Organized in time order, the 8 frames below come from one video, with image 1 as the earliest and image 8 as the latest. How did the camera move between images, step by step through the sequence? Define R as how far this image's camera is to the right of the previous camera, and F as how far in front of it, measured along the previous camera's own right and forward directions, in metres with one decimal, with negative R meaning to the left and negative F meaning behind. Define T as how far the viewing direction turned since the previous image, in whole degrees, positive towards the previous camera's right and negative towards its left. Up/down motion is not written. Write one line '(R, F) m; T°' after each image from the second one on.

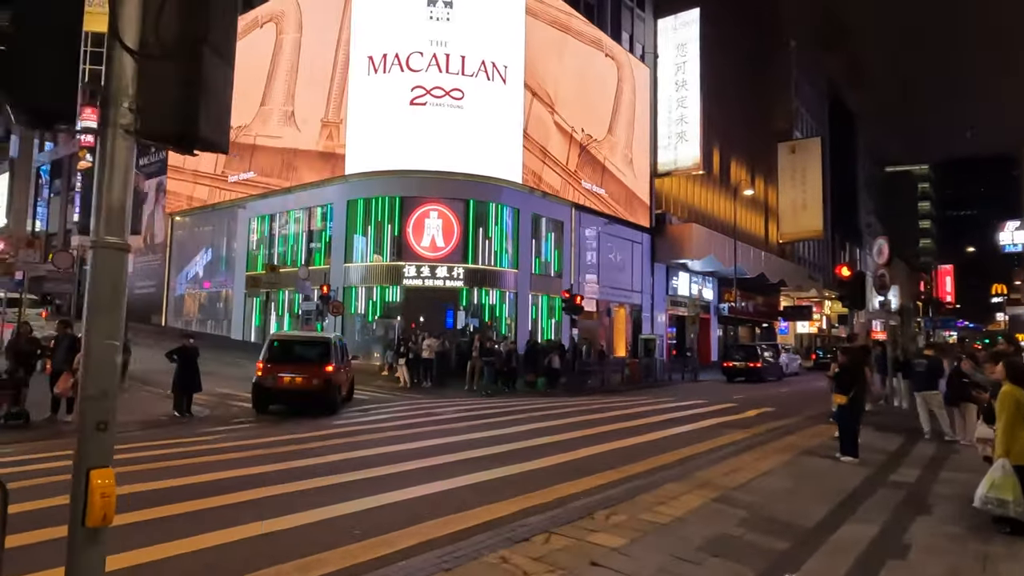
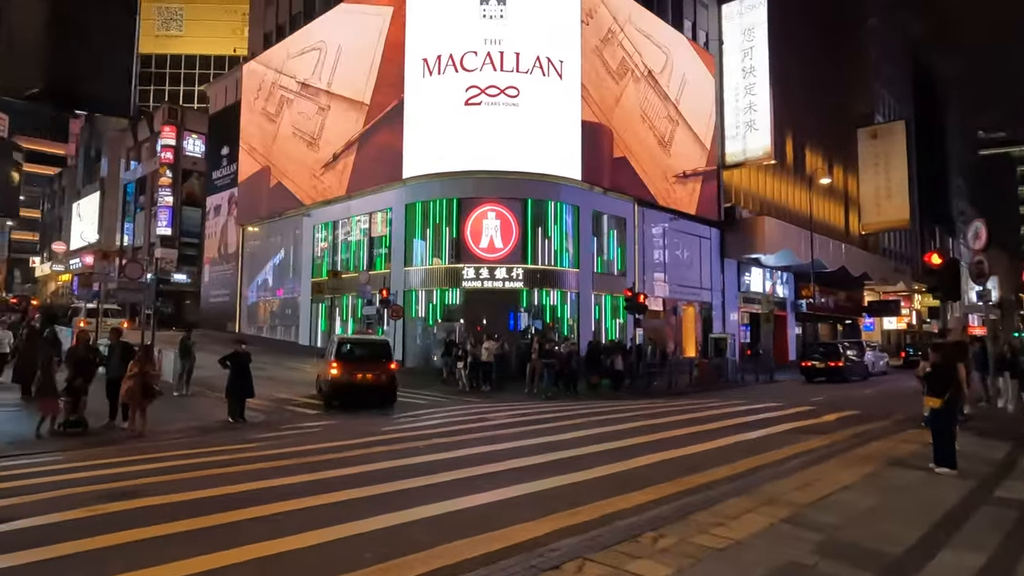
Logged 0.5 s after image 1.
(+0.4, +0.7) m; -6°
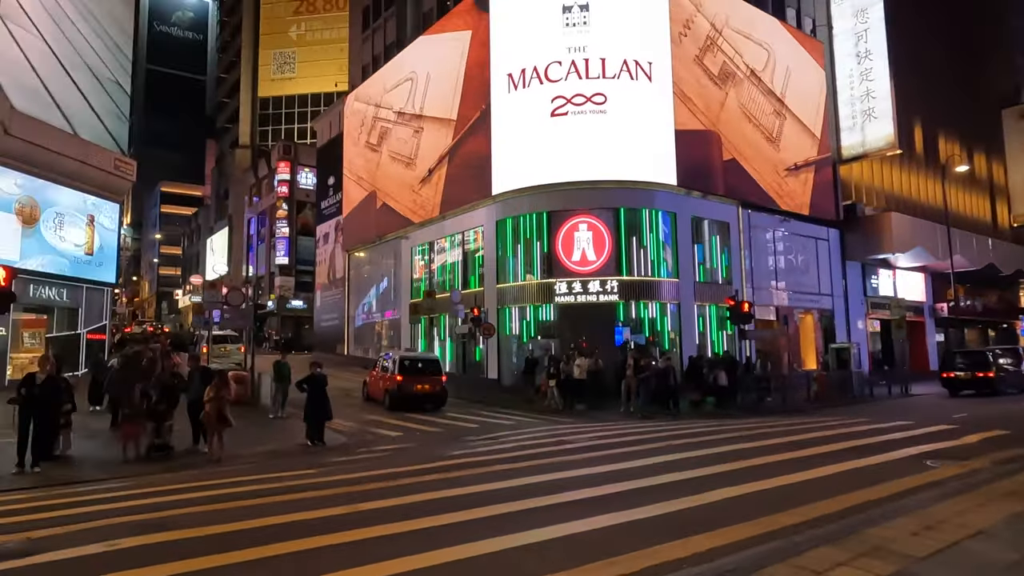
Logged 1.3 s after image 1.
(+0.8, +1.0) m; -10°
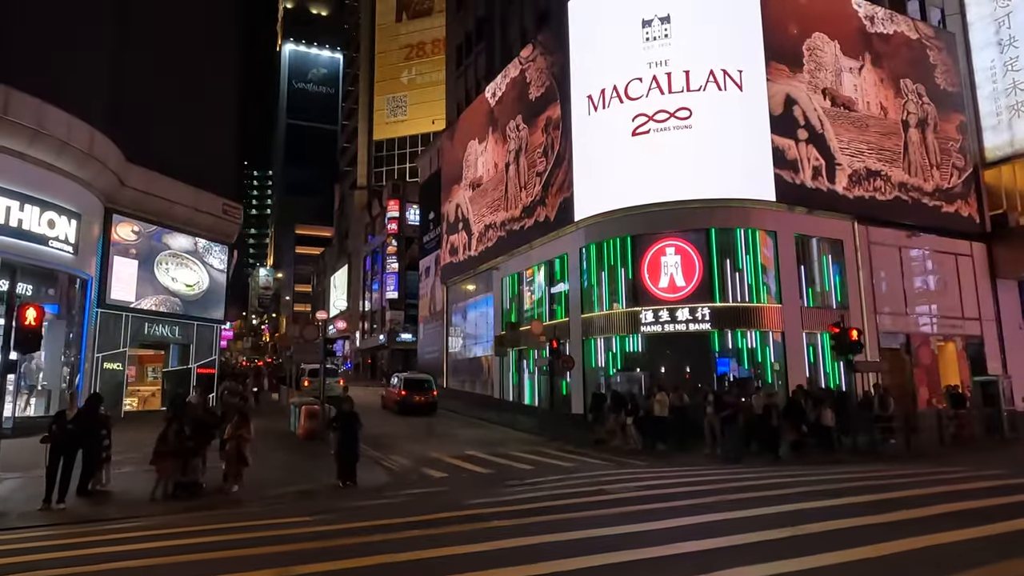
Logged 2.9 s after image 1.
(+1.9, +1.4) m; -11°
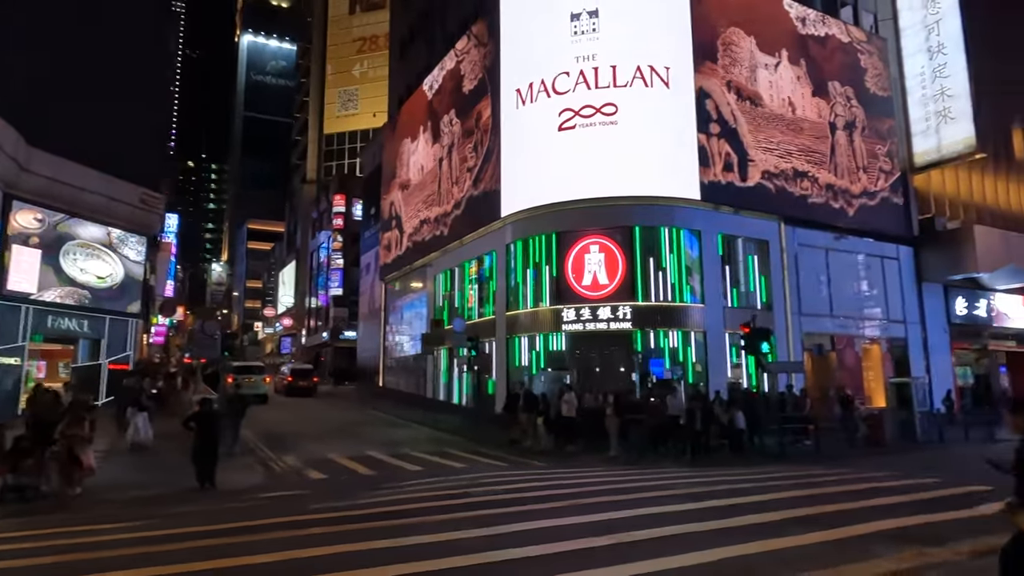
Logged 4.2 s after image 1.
(+2.0, +0.6) m; +3°
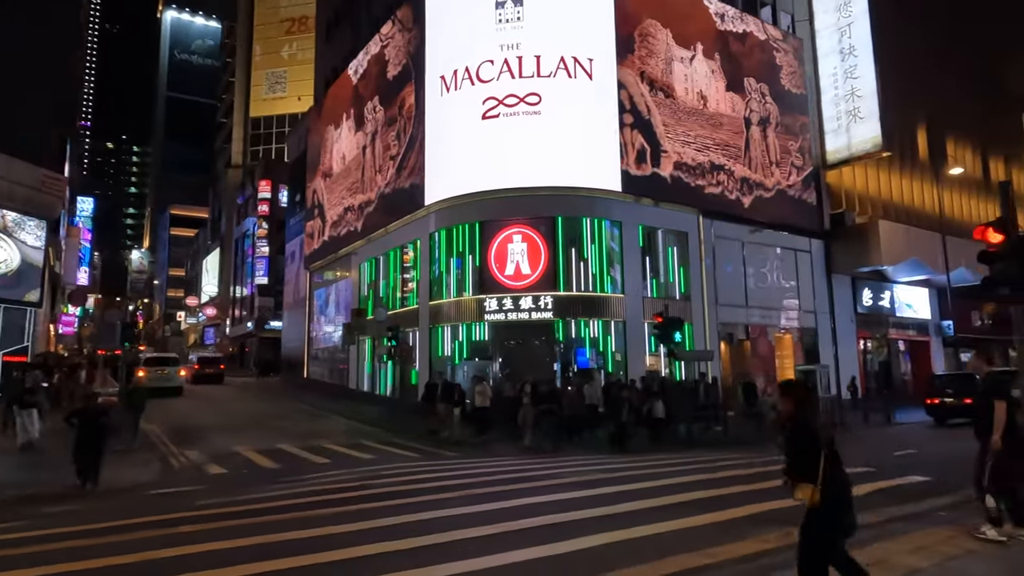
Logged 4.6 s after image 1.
(+0.7, +0.1) m; +5°
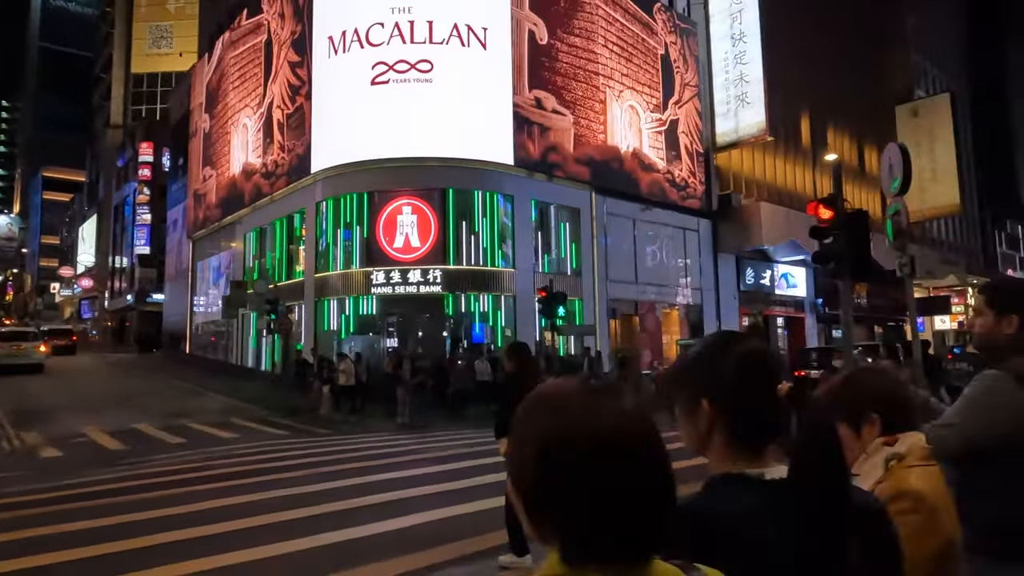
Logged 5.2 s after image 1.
(+1.0, +0.3) m; +8°
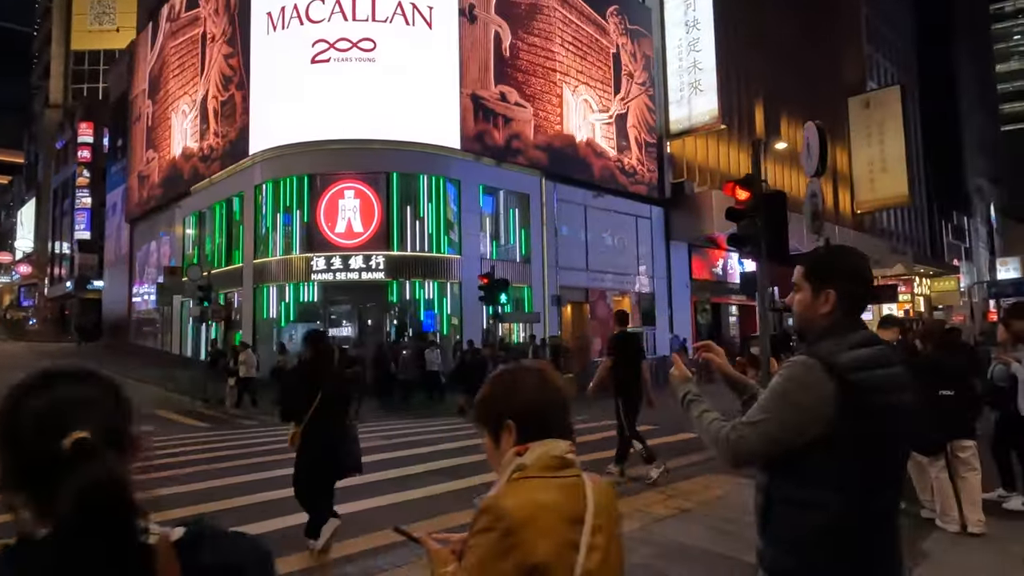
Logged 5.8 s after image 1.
(+0.8, +0.5) m; +3°
